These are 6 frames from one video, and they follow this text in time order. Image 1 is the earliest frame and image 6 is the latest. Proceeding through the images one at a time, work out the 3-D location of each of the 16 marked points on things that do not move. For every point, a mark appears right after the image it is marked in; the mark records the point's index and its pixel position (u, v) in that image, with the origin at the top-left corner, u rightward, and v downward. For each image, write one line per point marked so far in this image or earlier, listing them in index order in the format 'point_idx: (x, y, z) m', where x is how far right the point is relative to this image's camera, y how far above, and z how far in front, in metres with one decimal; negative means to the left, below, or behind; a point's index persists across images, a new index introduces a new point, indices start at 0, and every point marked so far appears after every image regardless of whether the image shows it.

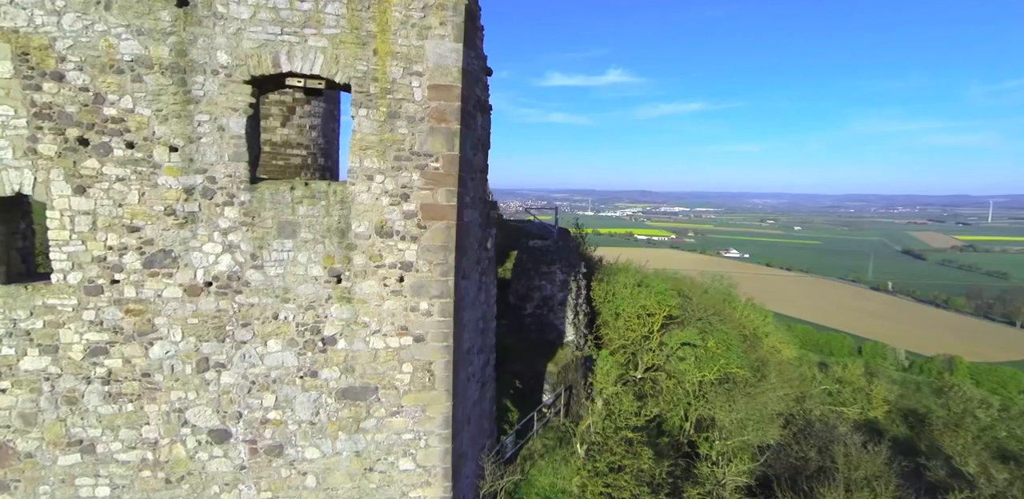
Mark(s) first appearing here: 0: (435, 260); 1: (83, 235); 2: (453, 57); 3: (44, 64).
0: (-0.6, -0.1, +4.2) m
1: (-3.1, +0.1, +3.8) m
2: (-0.5, +1.5, +4.1) m
3: (-3.2, +1.3, +3.6) m
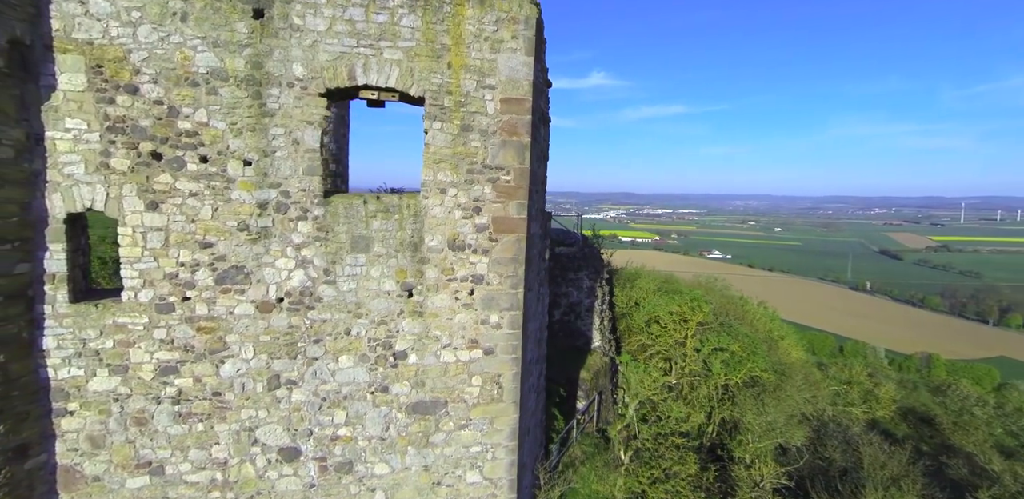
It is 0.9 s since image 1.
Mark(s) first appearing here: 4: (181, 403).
0: (-0.1, -0.2, +4.2) m
1: (-2.5, 0.0, +3.7) m
2: (+0.1, +1.4, +4.1) m
3: (-2.6, +1.2, +3.5) m
4: (-2.4, -1.1, +3.8) m
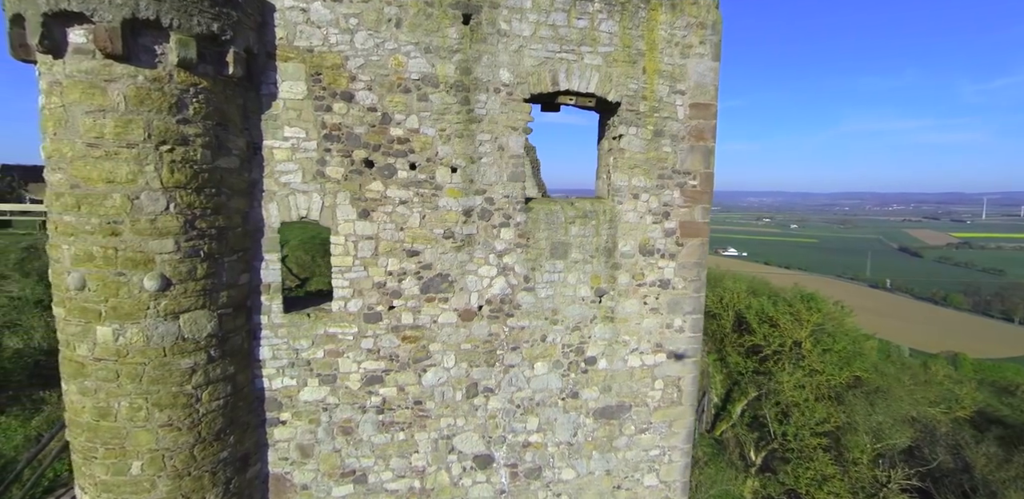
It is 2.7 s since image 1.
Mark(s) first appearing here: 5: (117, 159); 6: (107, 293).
0: (+1.4, -0.2, +4.2) m
1: (-1.0, -0.1, +3.6) m
2: (+1.6, +1.4, +4.1) m
3: (-1.2, +1.1, +3.5) m
4: (-0.9, -1.2, +3.8) m
5: (-2.2, +0.5, +2.8) m
6: (-2.3, -0.3, +2.9) m
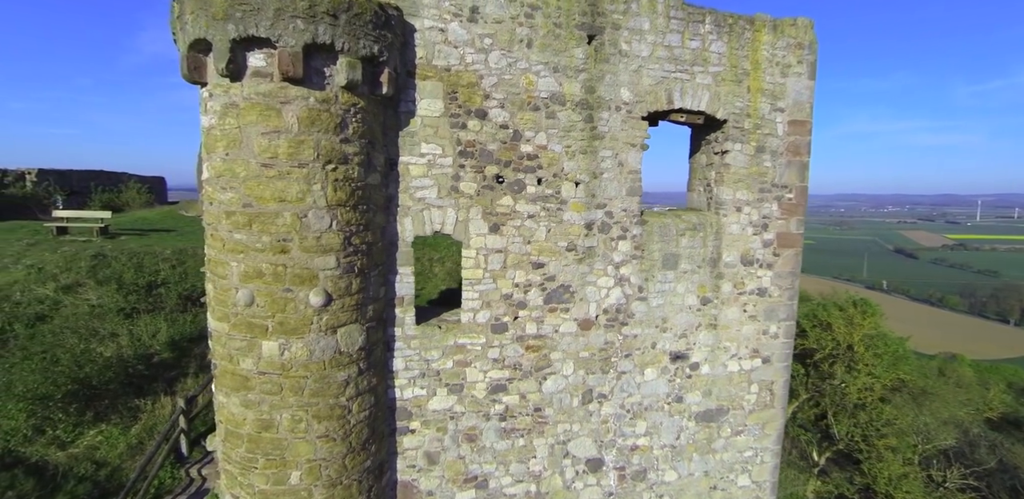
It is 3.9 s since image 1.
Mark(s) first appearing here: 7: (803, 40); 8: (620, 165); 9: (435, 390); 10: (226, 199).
0: (+2.3, -0.3, +4.4) m
1: (-0.1, -0.2, +3.7) m
2: (+2.4, +1.3, +4.3) m
3: (-0.3, +1.0, +3.6) m
4: (0.0, -1.3, +3.9) m
5: (-1.2, +0.4, +2.9) m
6: (-1.4, -0.3, +3.0) m
7: (+2.3, +1.7, +4.2) m
8: (+0.8, +0.6, +3.9) m
9: (-0.5, -1.0, +3.7) m
10: (-1.6, +0.3, +2.9) m
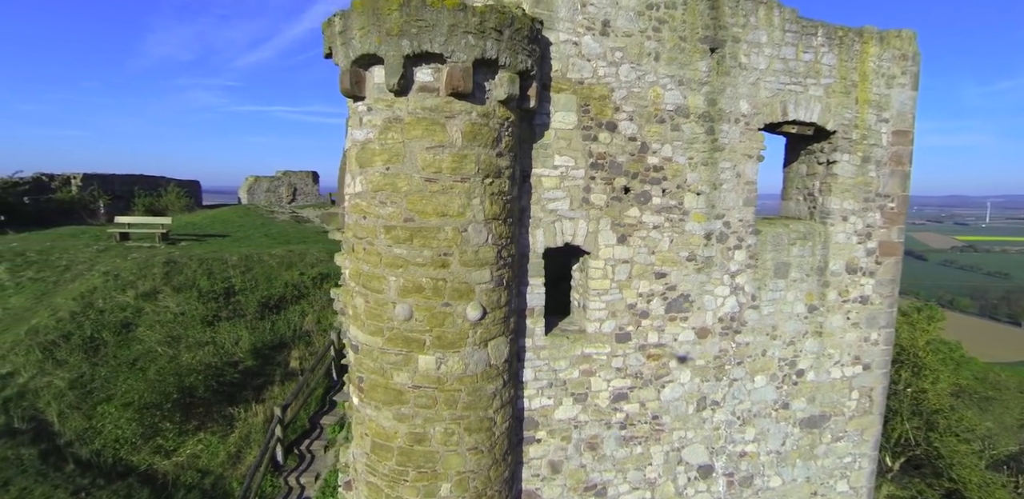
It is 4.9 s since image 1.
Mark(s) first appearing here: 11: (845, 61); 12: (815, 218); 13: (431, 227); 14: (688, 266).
0: (+3.2, -0.4, +4.4) m
1: (+0.8, -0.2, +3.8) m
2: (+3.3, +1.2, +4.3) m
3: (+0.6, +0.9, +3.6) m
4: (+0.9, -1.3, +3.9) m
5: (-0.3, +0.3, +2.9) m
6: (-0.4, -0.4, +3.0) m
7: (+3.2, +1.6, +4.3) m
8: (+1.7, +0.6, +4.0) m
9: (+0.4, -1.1, +3.8) m
10: (-0.7, +0.2, +3.0) m
11: (+2.6, +1.5, +4.1) m
12: (+2.5, +0.3, +4.3) m
13: (-0.5, +0.1, +2.9) m
14: (+1.3, -0.1, +3.9) m
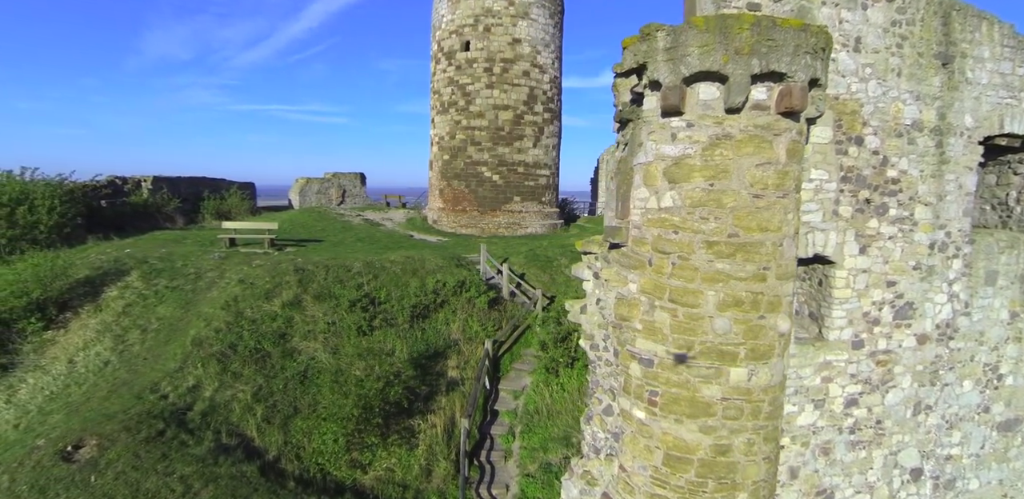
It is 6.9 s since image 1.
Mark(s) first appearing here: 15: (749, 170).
0: (+4.9, -0.4, +4.6) m
1: (+2.6, -0.3, +3.9) m
2: (+5.1, +1.1, +4.5) m
3: (+2.4, +0.9, +3.7) m
4: (+2.7, -1.4, +4.0) m
5: (+1.5, +0.2, +3.0) m
6: (+1.4, -0.5, +3.0) m
7: (+5.0, +1.6, +4.5) m
8: (+3.5, +0.5, +4.1) m
9: (+2.2, -1.2, +3.8) m
10: (+1.1, +0.1, +3.0) m
11: (+4.4, +1.4, +4.3) m
12: (+4.3, +0.2, +4.5) m
13: (+1.4, 0.0, +3.0) m
14: (+3.1, -0.2, +4.0) m
15: (+1.3, +0.4, +2.9) m
